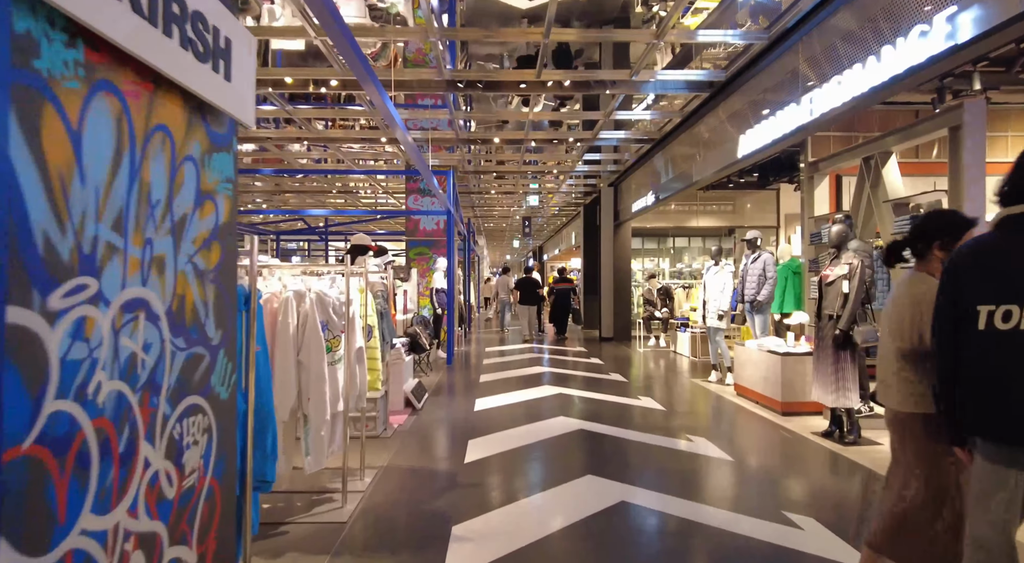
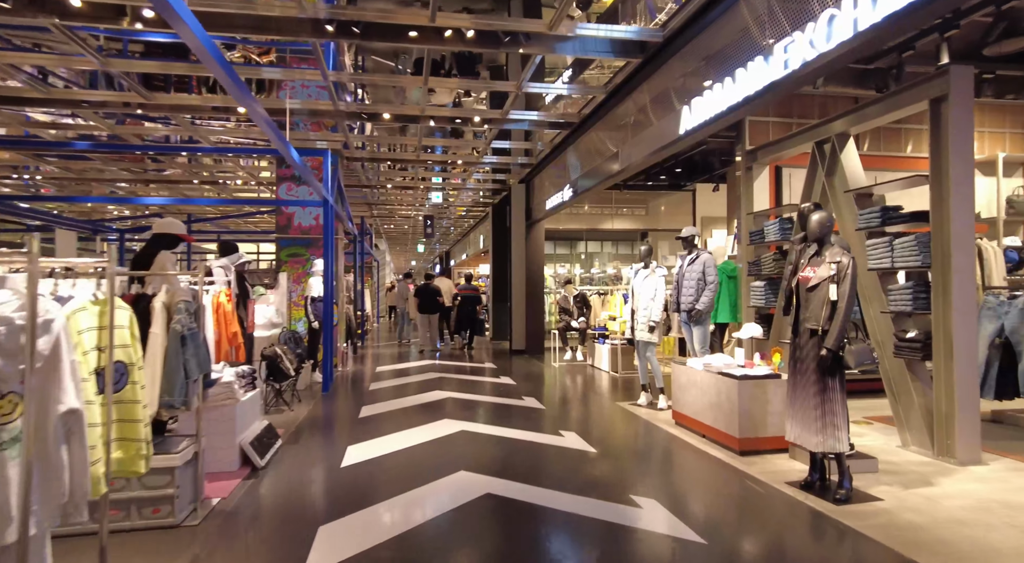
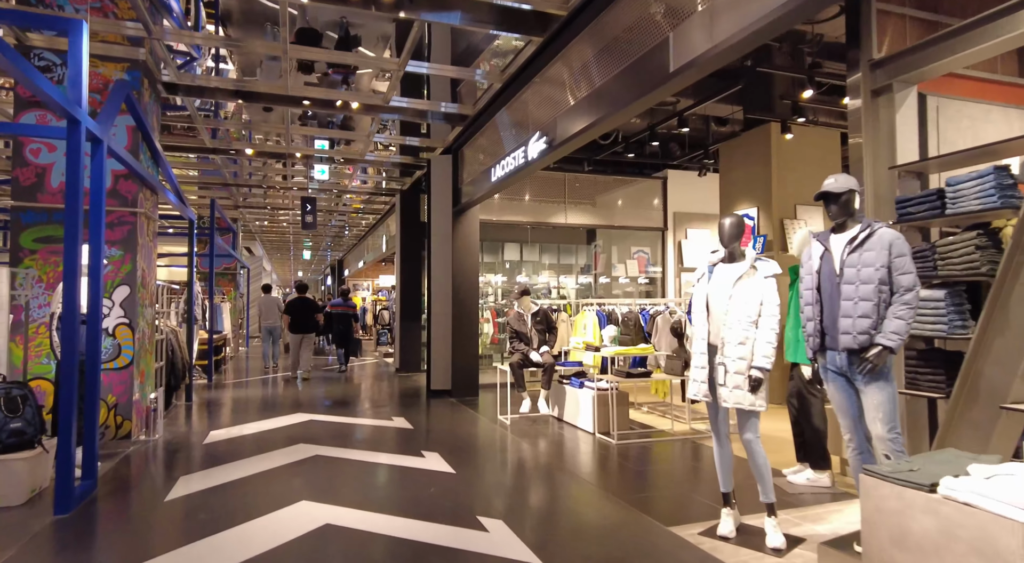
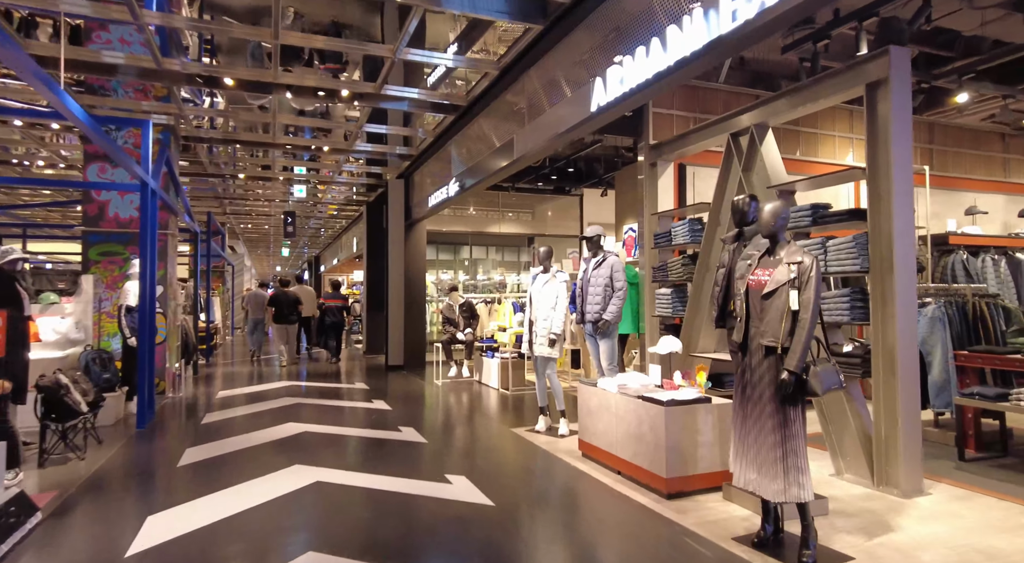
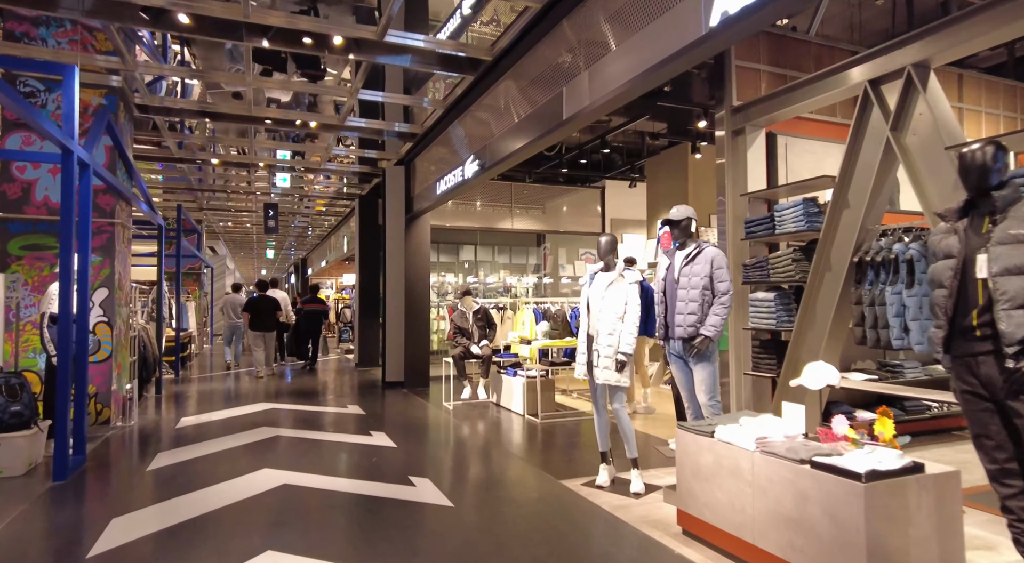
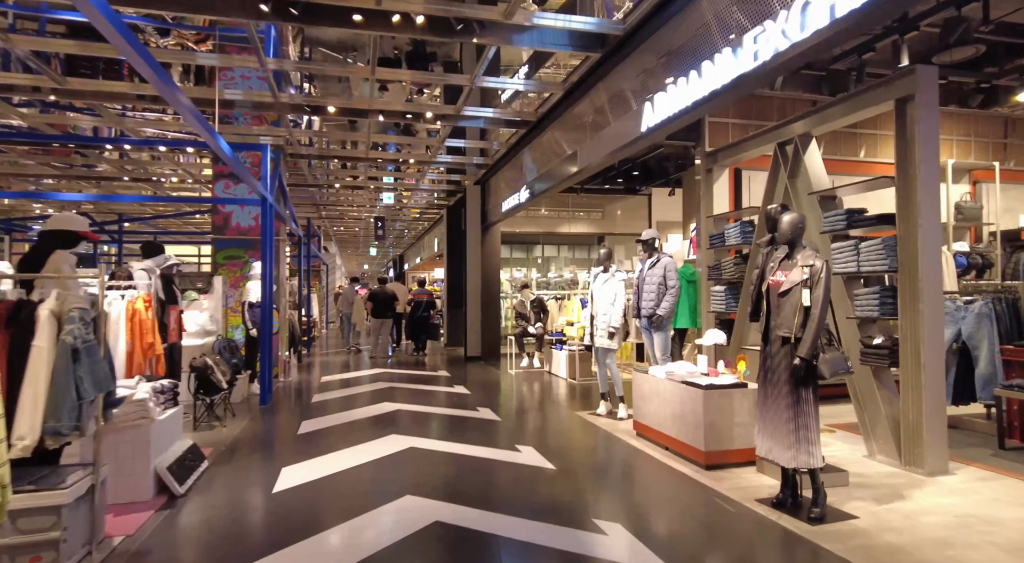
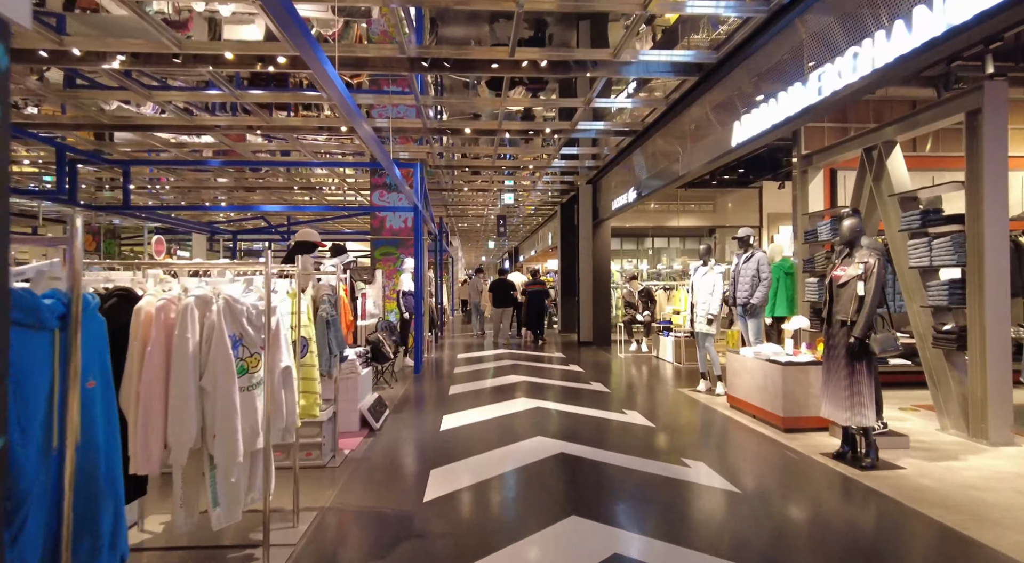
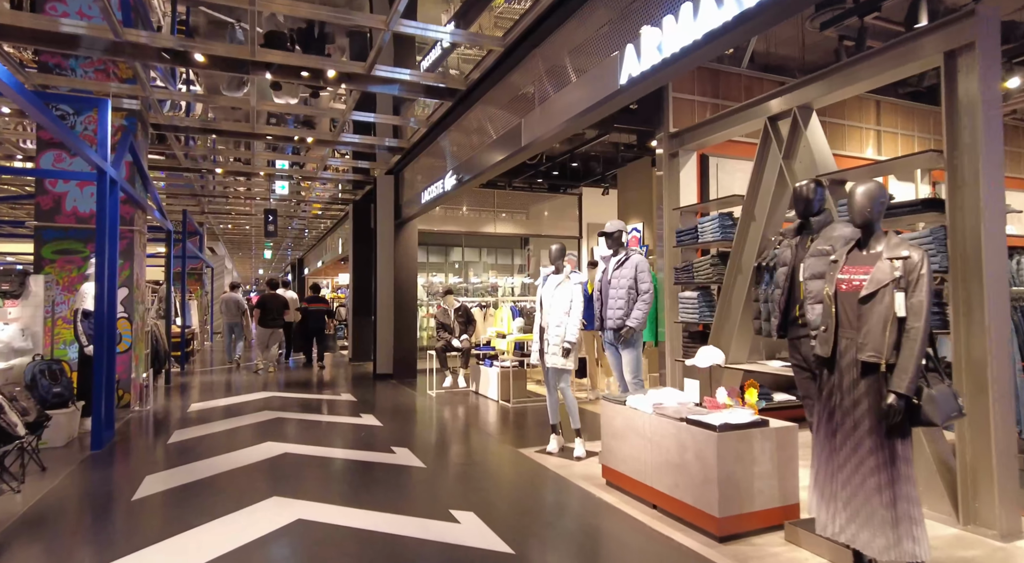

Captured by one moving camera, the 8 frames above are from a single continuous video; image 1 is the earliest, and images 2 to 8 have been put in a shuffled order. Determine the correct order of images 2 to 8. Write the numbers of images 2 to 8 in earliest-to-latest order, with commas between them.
7, 2, 6, 4, 8, 5, 3
